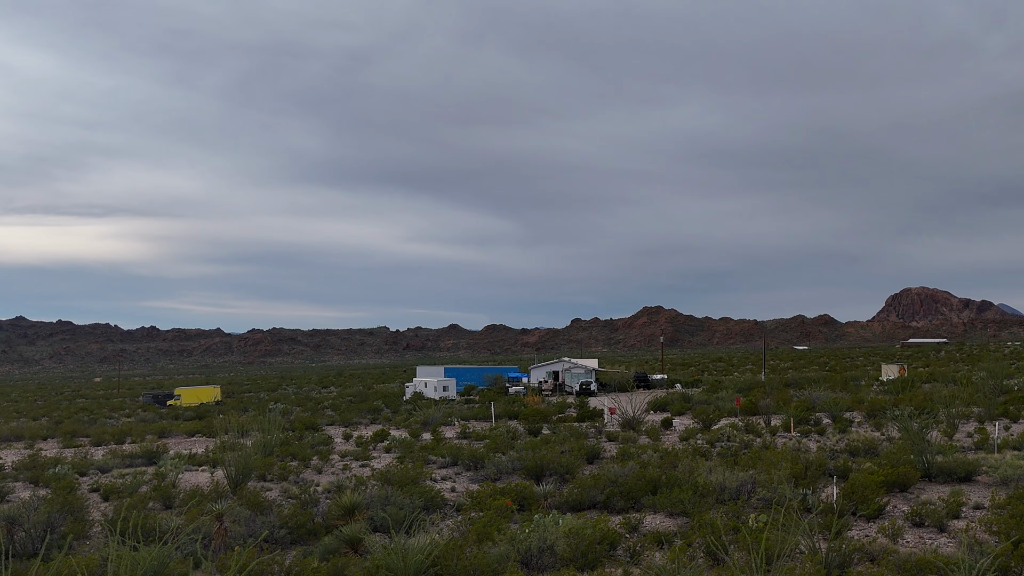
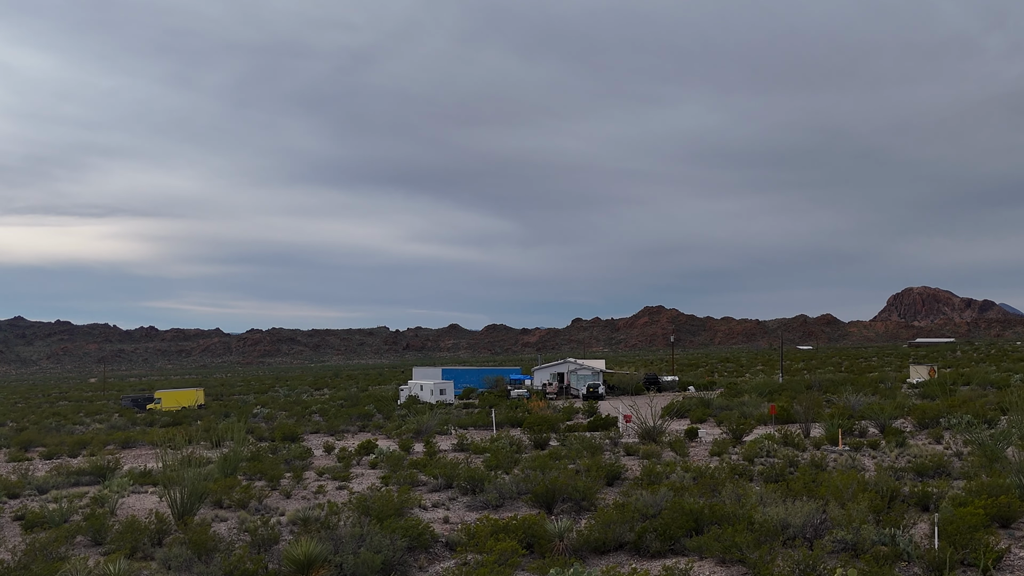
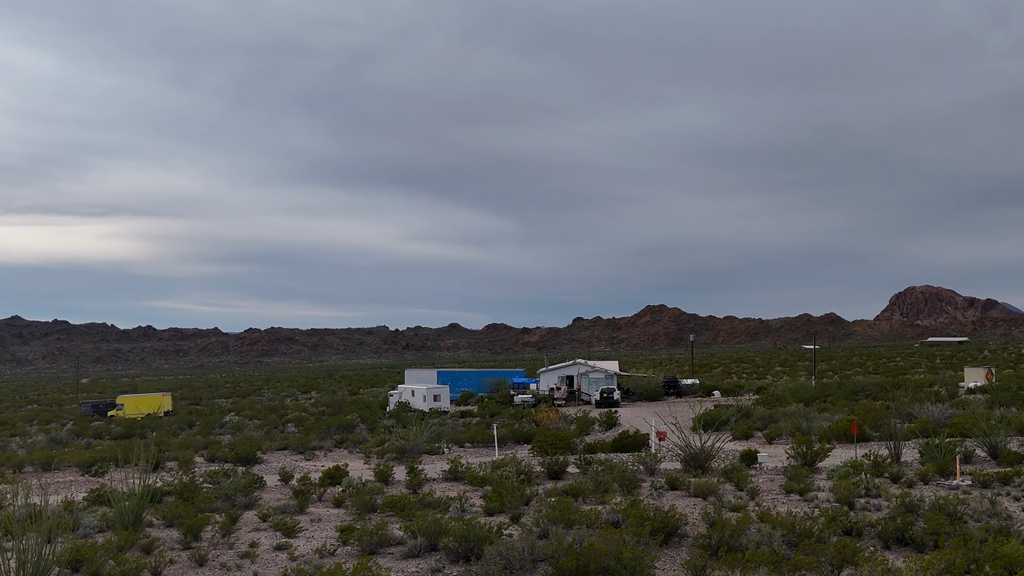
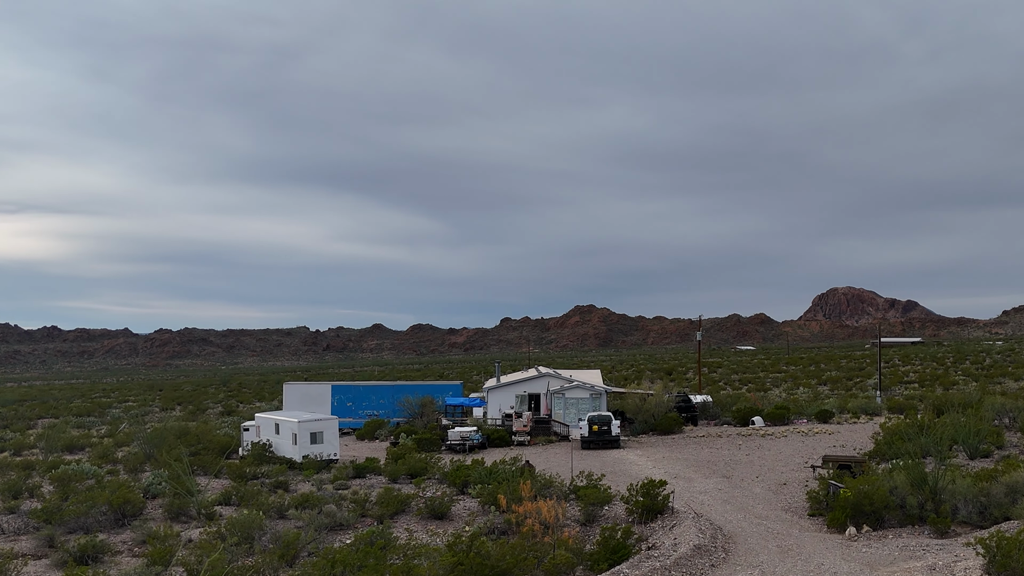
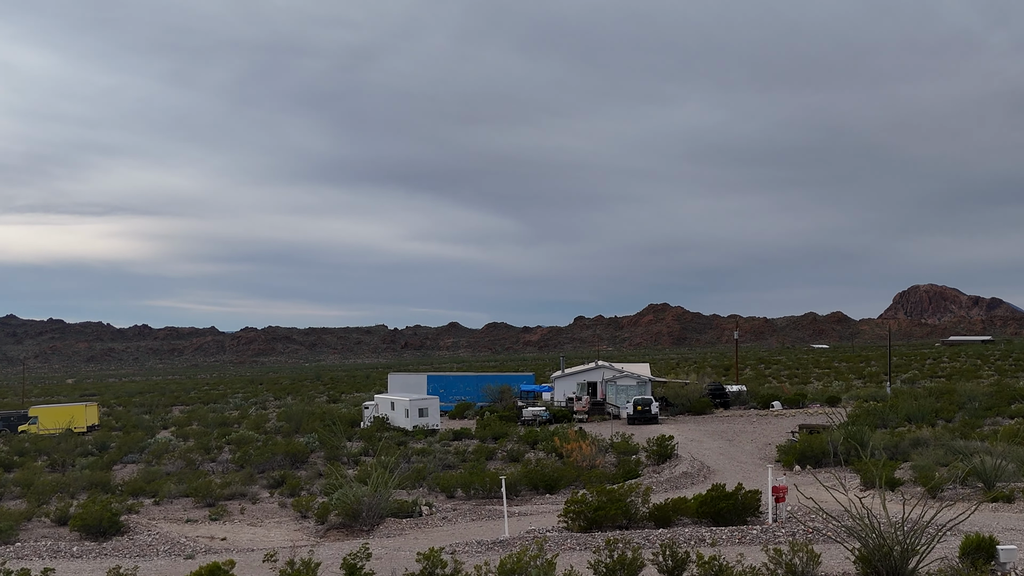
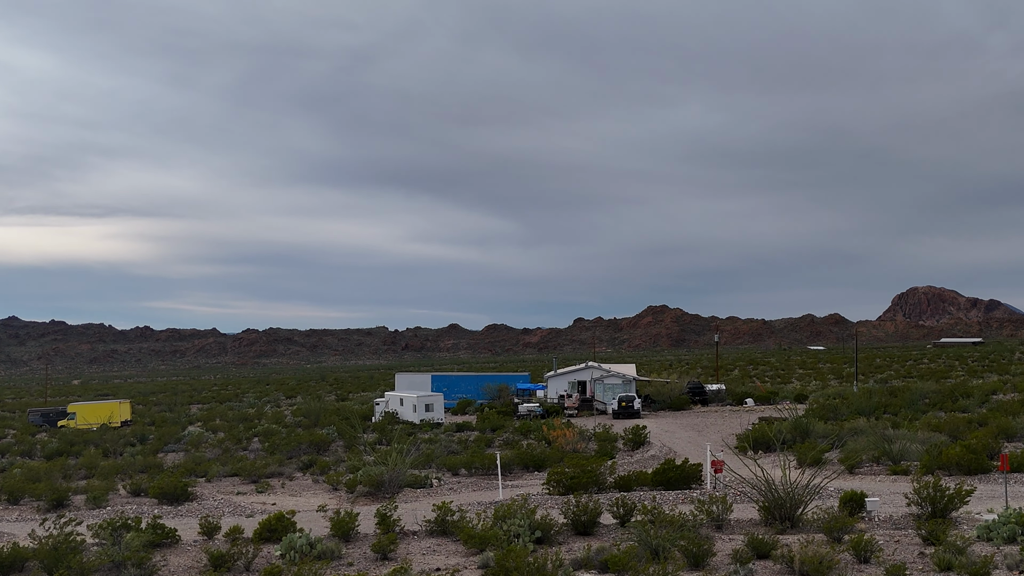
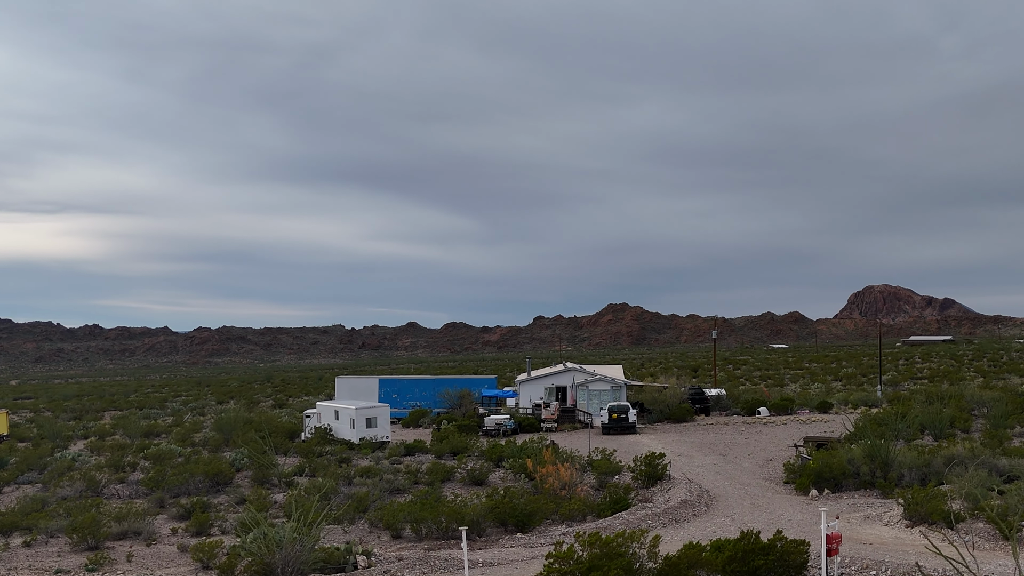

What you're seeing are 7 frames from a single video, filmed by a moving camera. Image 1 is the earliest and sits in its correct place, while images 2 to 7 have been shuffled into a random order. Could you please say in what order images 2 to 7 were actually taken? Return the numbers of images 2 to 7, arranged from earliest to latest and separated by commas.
2, 3, 6, 5, 7, 4
